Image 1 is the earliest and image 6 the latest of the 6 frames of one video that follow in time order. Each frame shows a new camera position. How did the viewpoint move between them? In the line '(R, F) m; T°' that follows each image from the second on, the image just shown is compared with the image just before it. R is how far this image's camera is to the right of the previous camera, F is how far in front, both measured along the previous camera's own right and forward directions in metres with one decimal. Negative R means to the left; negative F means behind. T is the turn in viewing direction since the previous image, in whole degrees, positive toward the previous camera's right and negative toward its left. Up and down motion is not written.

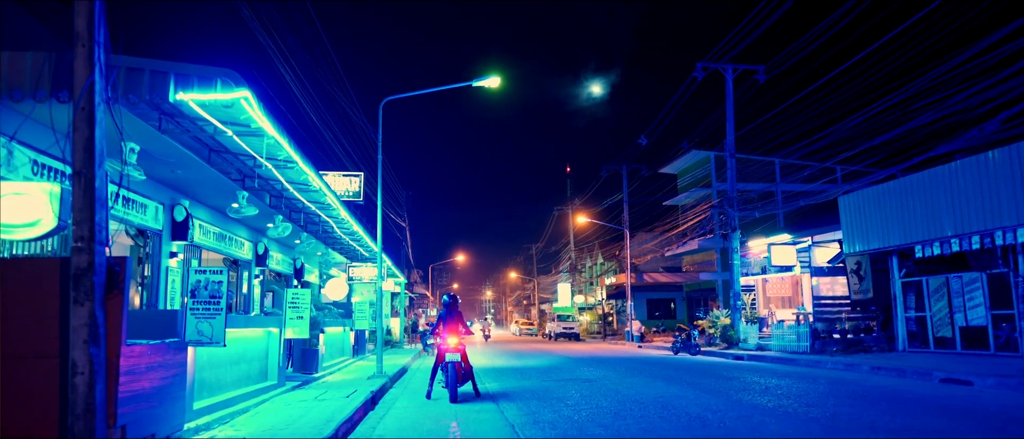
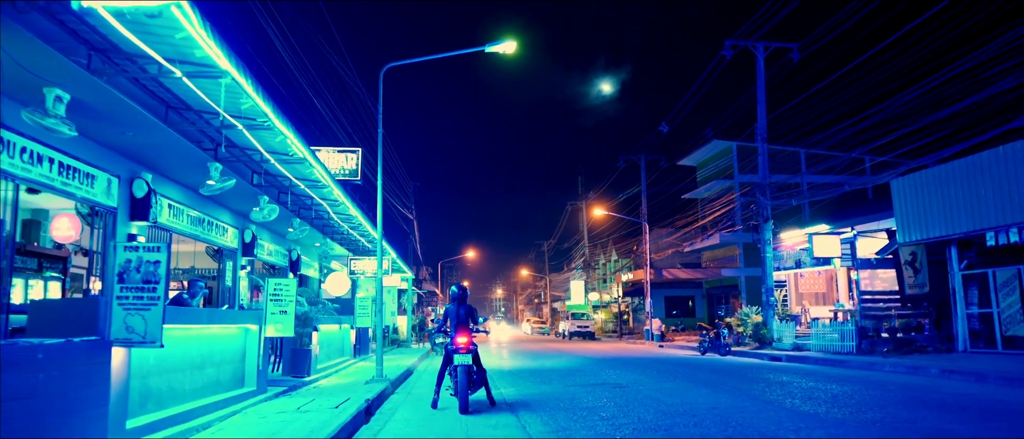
(-0.2, +2.1) m; -1°
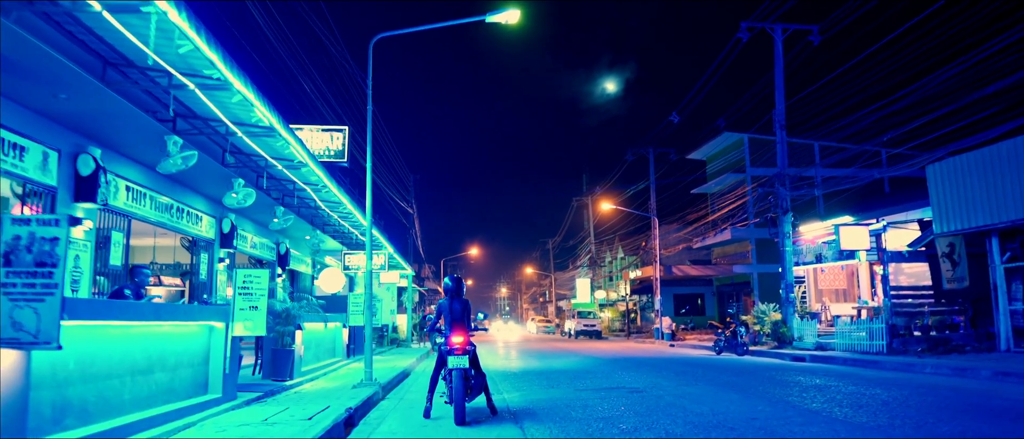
(0.0, +1.5) m; 0°
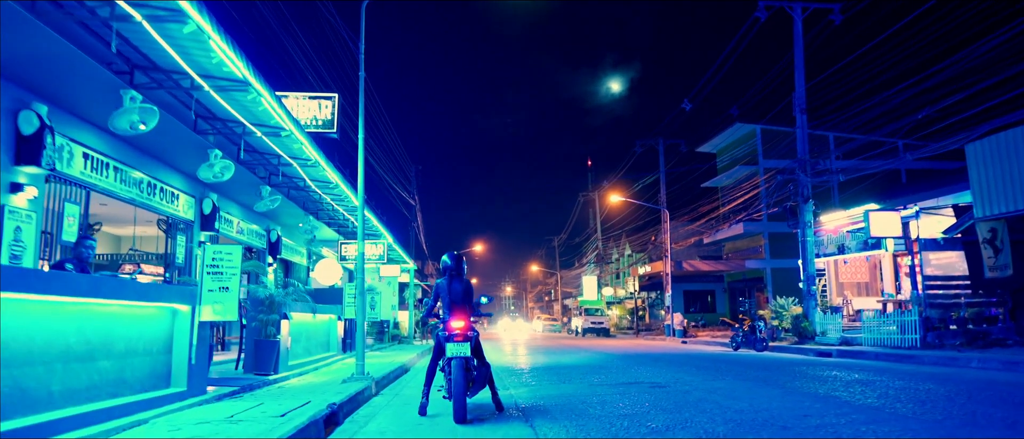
(0.0, +1.3) m; 0°
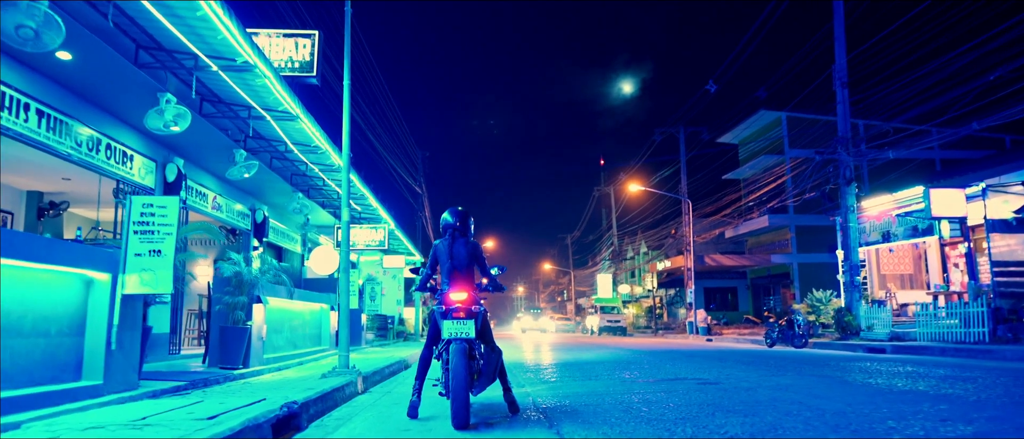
(-0.1, +2.1) m; -1°
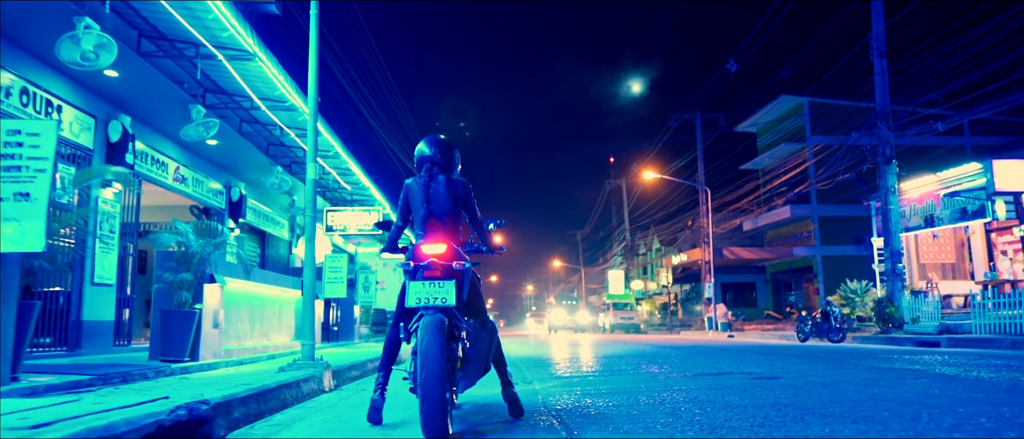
(+0.1, +1.9) m; -1°
